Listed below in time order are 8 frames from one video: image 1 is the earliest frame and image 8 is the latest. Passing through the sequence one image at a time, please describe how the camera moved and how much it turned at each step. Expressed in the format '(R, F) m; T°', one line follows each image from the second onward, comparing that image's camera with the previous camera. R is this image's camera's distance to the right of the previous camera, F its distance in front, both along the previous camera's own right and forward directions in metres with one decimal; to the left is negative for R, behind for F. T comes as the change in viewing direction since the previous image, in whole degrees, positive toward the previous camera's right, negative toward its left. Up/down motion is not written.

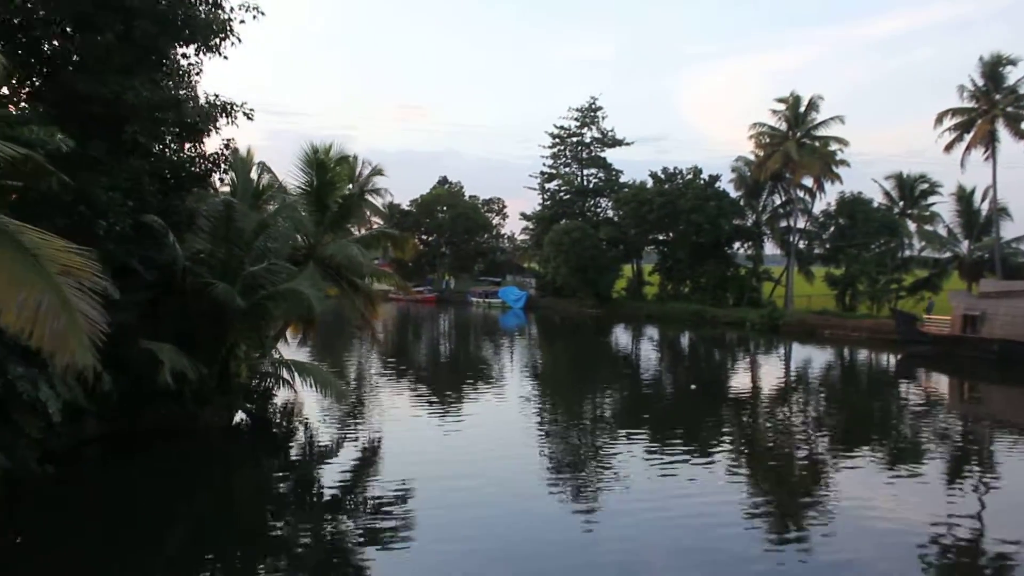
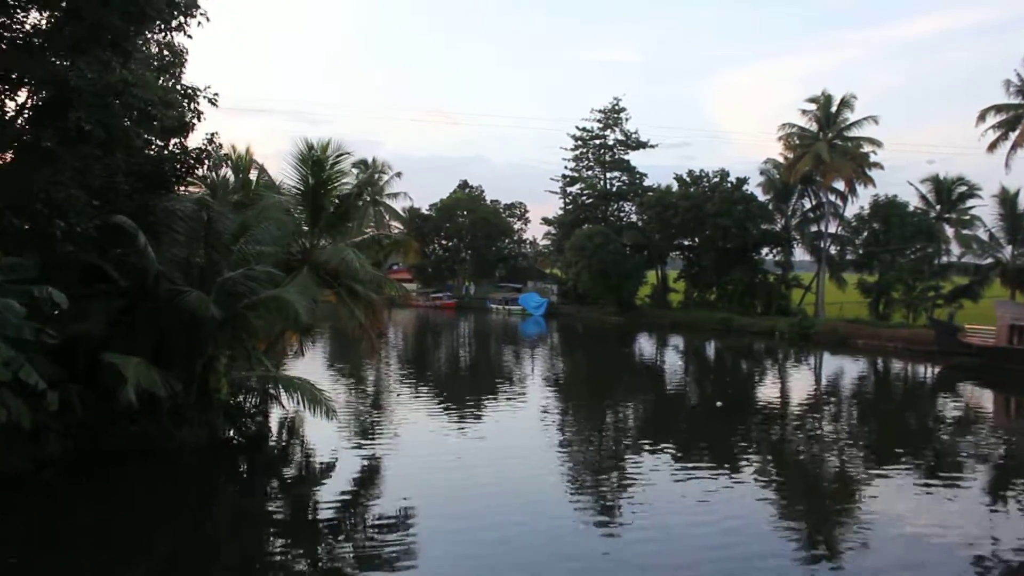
(+0.2, +0.9) m; -1°
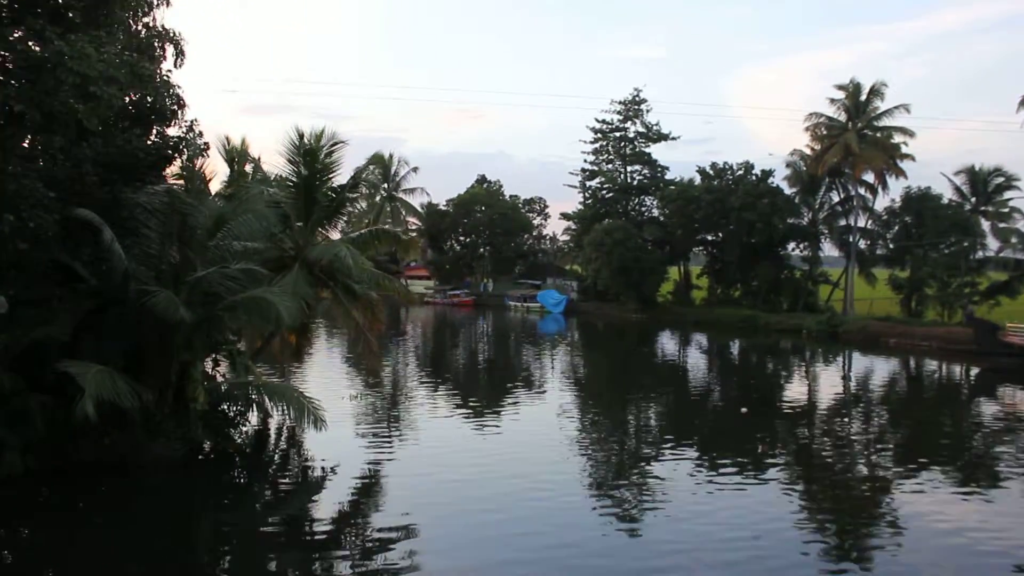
(+0.2, +0.9) m; -1°
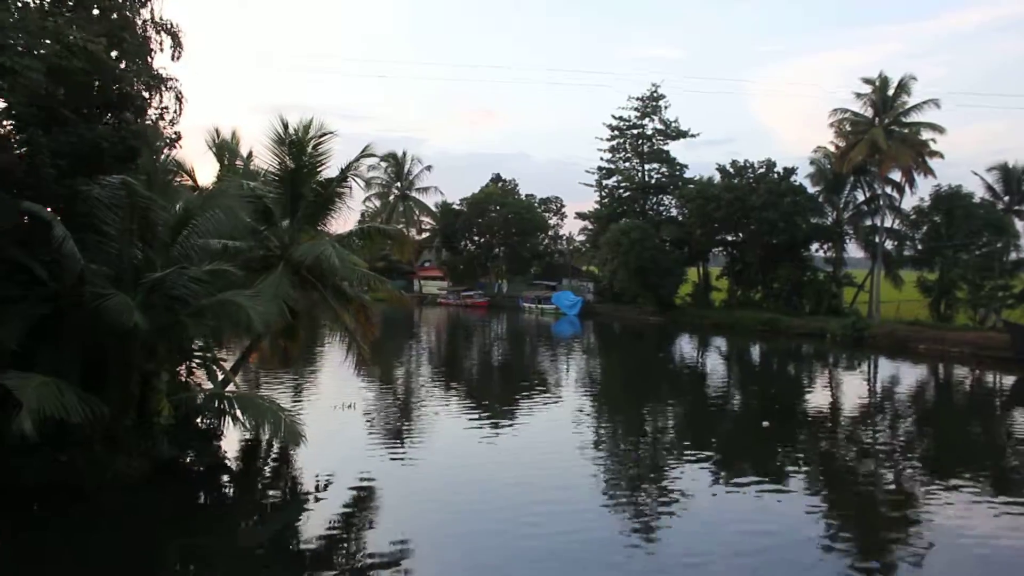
(+0.2, +0.8) m; -1°
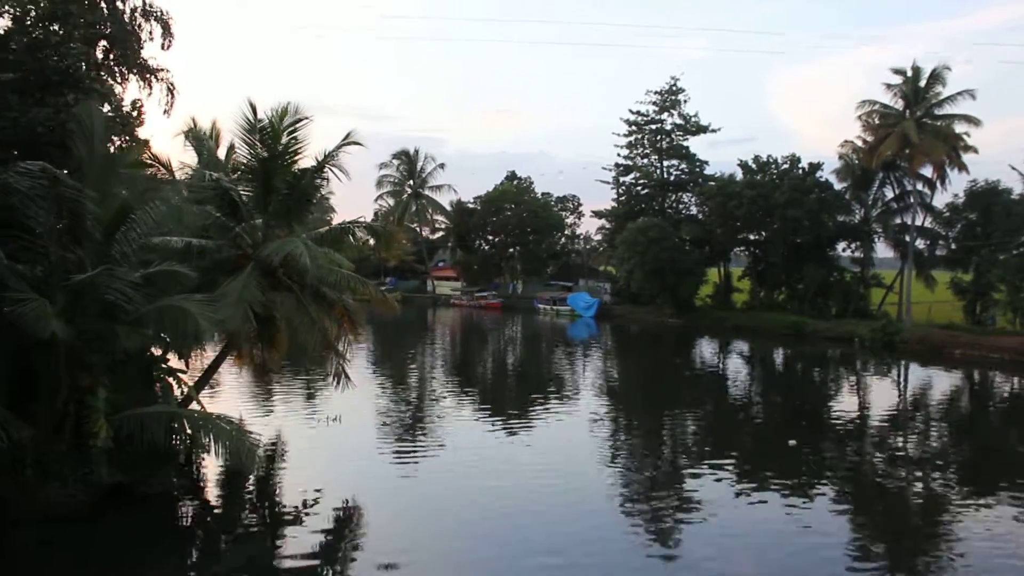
(+0.2, +1.1) m; -1°
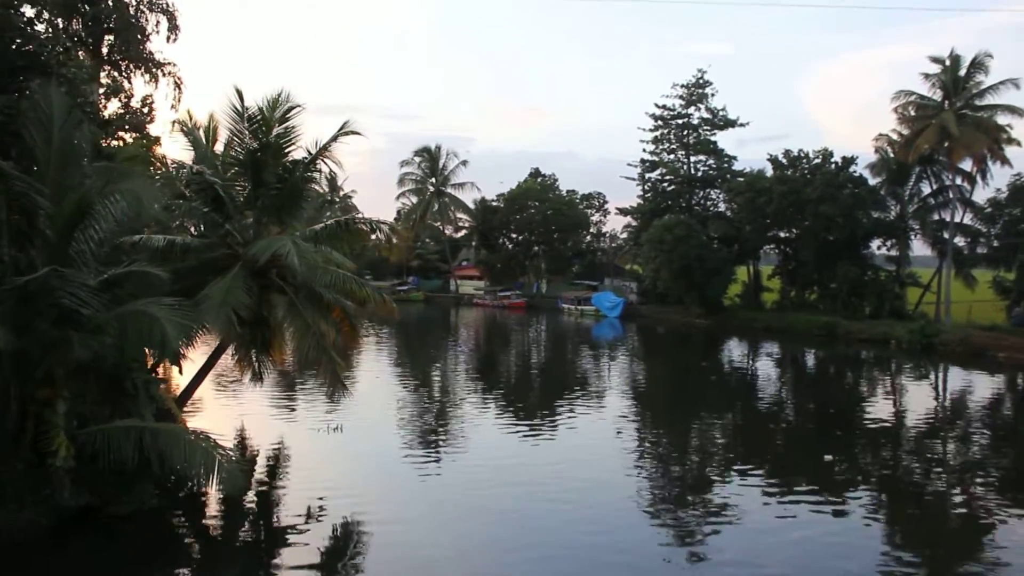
(+0.2, +0.7) m; -2°
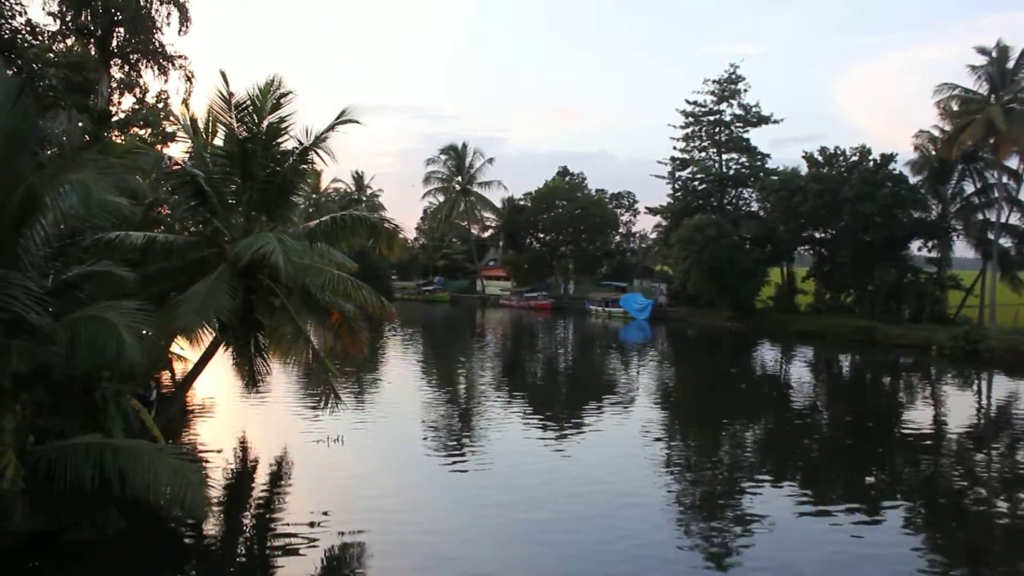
(+0.2, +0.7) m; -2°
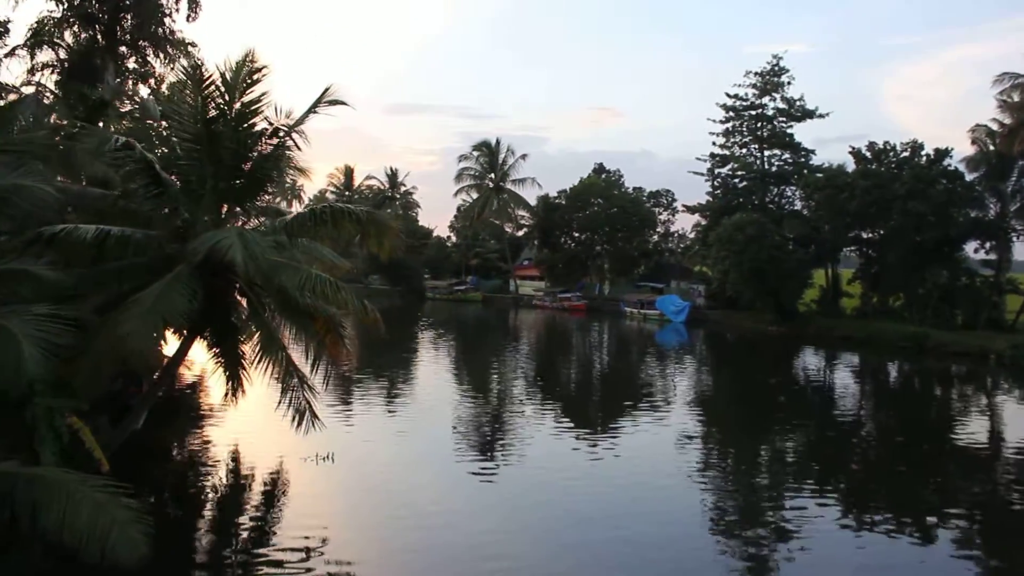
(+0.3, +1.1) m; -2°
